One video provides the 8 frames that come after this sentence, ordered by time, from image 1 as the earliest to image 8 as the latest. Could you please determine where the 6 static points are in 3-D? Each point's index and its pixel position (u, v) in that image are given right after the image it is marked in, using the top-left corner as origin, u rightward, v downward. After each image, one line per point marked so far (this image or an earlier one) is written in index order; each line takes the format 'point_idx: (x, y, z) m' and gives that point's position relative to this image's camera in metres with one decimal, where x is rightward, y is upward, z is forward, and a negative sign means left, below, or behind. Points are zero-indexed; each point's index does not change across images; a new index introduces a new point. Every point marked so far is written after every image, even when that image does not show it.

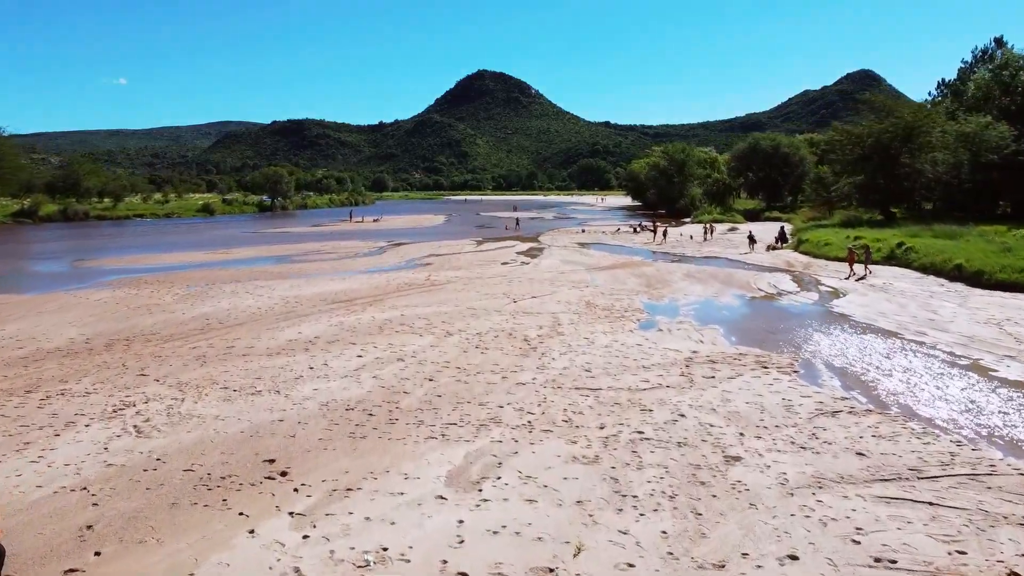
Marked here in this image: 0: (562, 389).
0: (+0.7, -1.5, +10.6) m
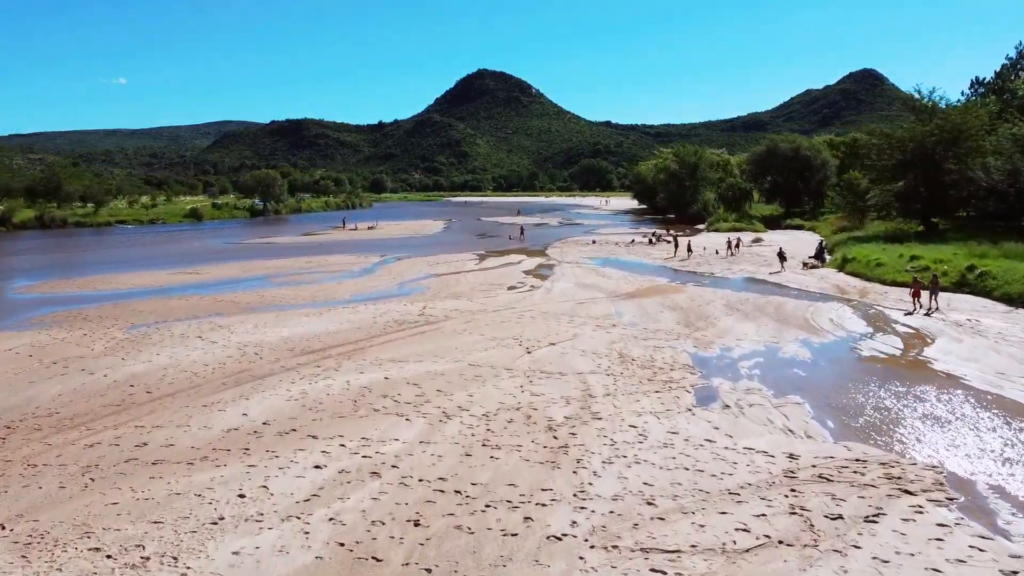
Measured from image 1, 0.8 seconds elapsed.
0: (+1.0, -2.4, +6.8) m
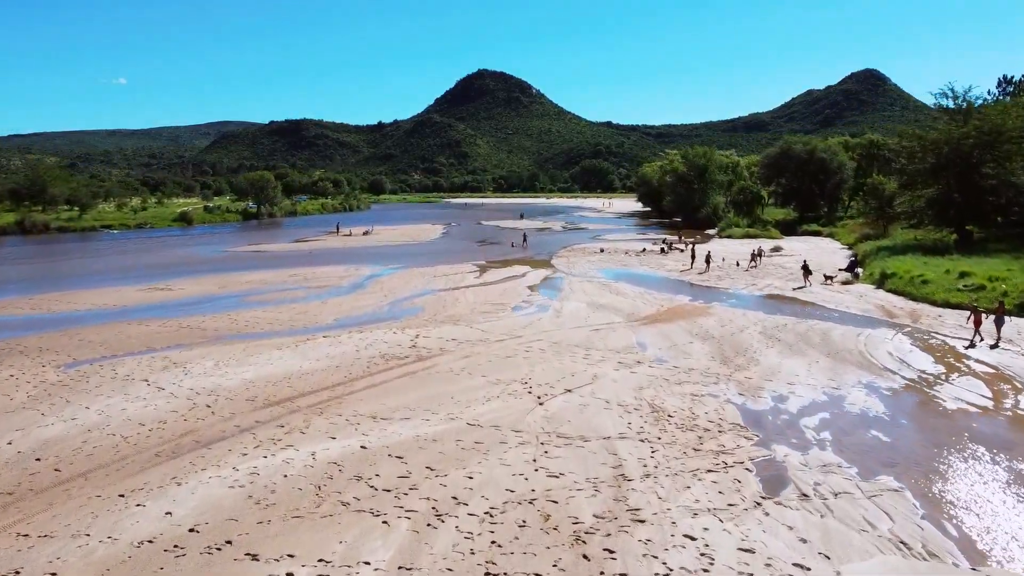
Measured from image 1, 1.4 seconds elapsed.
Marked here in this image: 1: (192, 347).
0: (+1.1, -3.1, +4.1) m
1: (-7.4, -1.4, +17.0) m
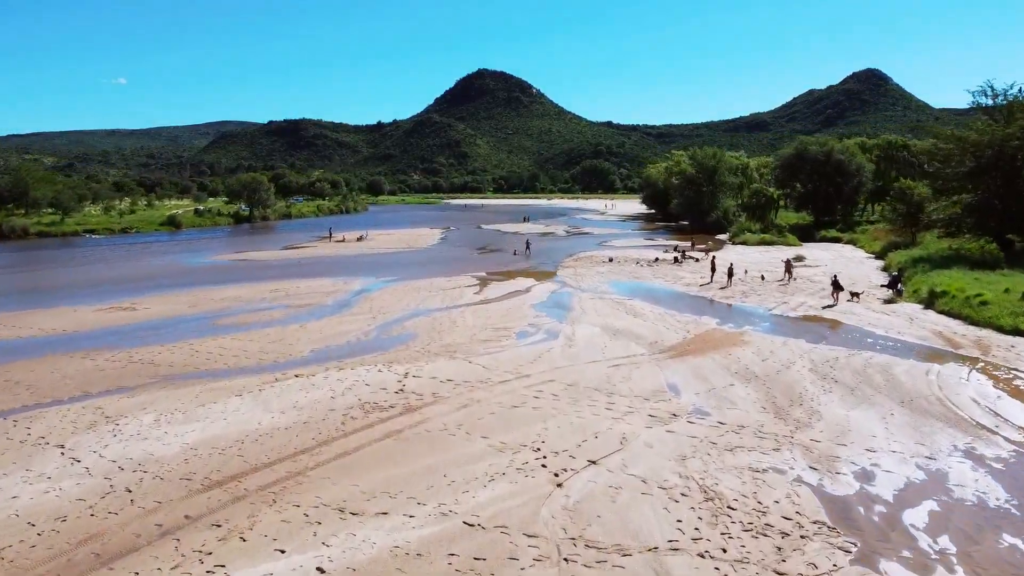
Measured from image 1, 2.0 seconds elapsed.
0: (+1.3, -3.7, +1.3) m
1: (-7.3, -2.0, +14.2) m
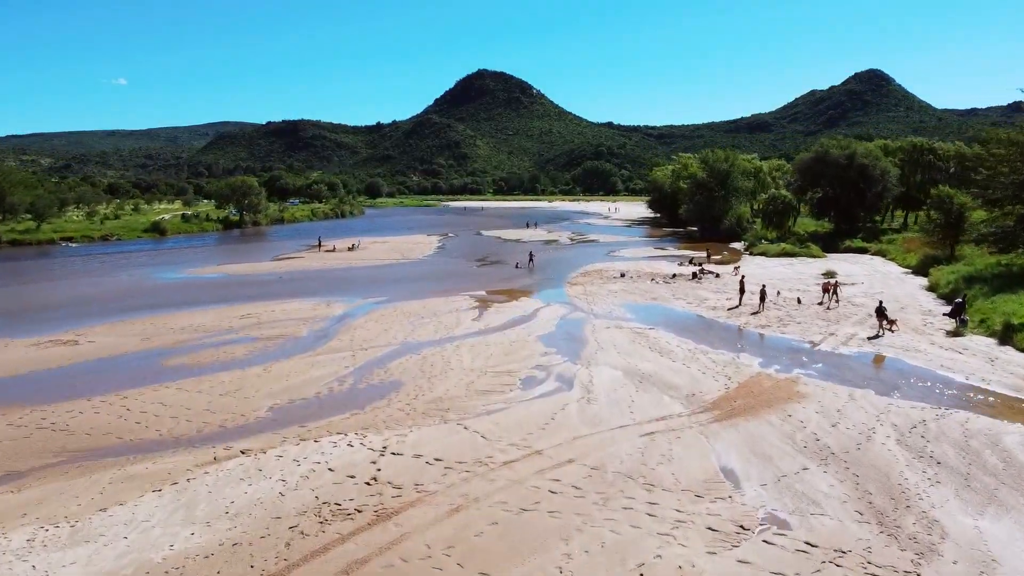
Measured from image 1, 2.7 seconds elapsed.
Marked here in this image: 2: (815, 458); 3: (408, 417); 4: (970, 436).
0: (+1.4, -4.6, -2.1) m
1: (-7.1, -2.8, +10.8) m
2: (+4.9, -2.7, +11.8) m
3: (-2.0, -2.4, +14.1) m
4: (+8.0, -2.6, +12.9) m
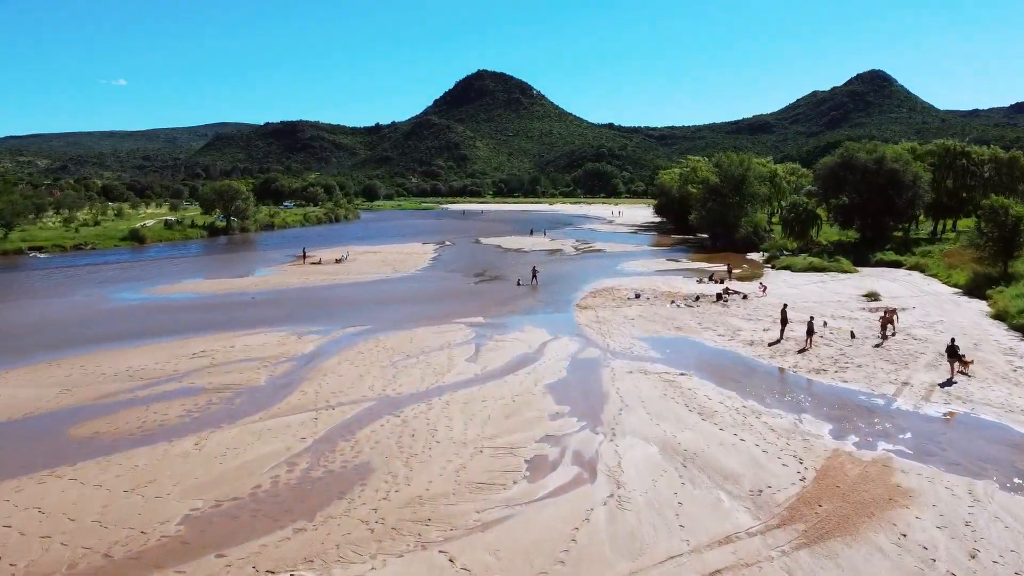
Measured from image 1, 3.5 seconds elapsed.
0: (+1.5, -5.5, -6.1) m
1: (-7.1, -3.8, +6.8) m
2: (+4.9, -3.7, +7.9) m
3: (-2.0, -3.4, +10.1) m
4: (+8.1, -3.5, +9.0) m
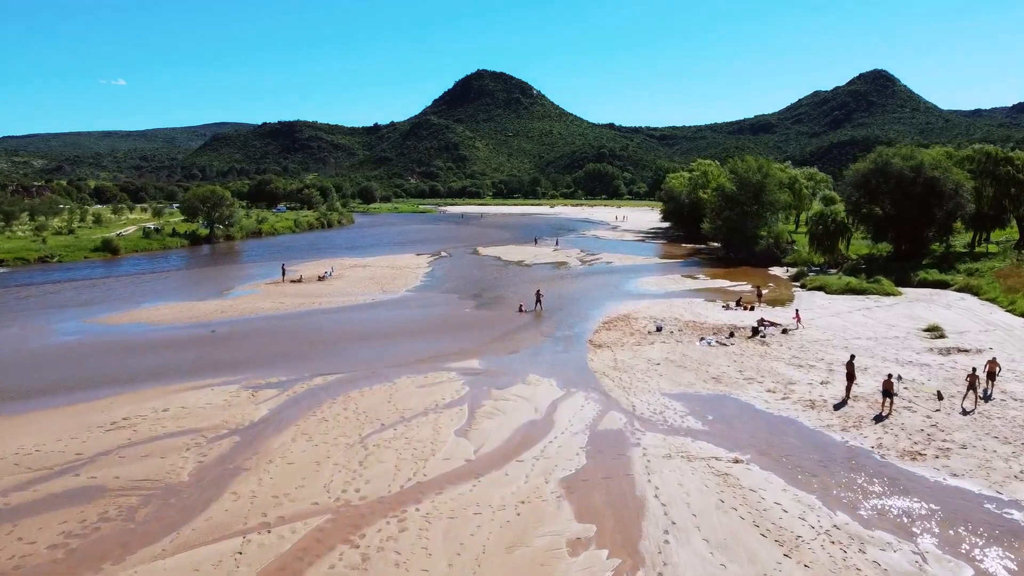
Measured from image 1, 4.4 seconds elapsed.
0: (+1.5, -6.7, -10.5) m
1: (-7.0, -5.0, +2.4) m
2: (+5.0, -4.9, +3.5) m
3: (-1.9, -4.6, +5.7) m
4: (+8.2, -4.7, +4.6) m
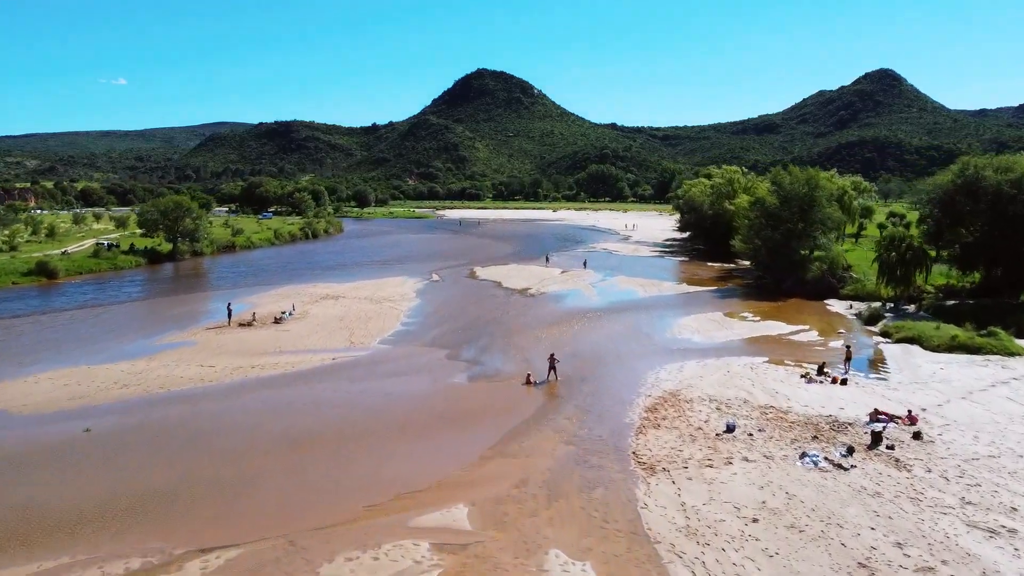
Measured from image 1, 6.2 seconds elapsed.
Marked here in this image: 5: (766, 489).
0: (+1.7, -8.8, -19.2) m
1: (-6.9, -7.1, -6.2) m
2: (+5.1, -7.0, -5.2) m
3: (-1.7, -6.7, -2.9) m
4: (+8.3, -6.9, -4.1) m
5: (+5.3, -4.2, +15.4) m
